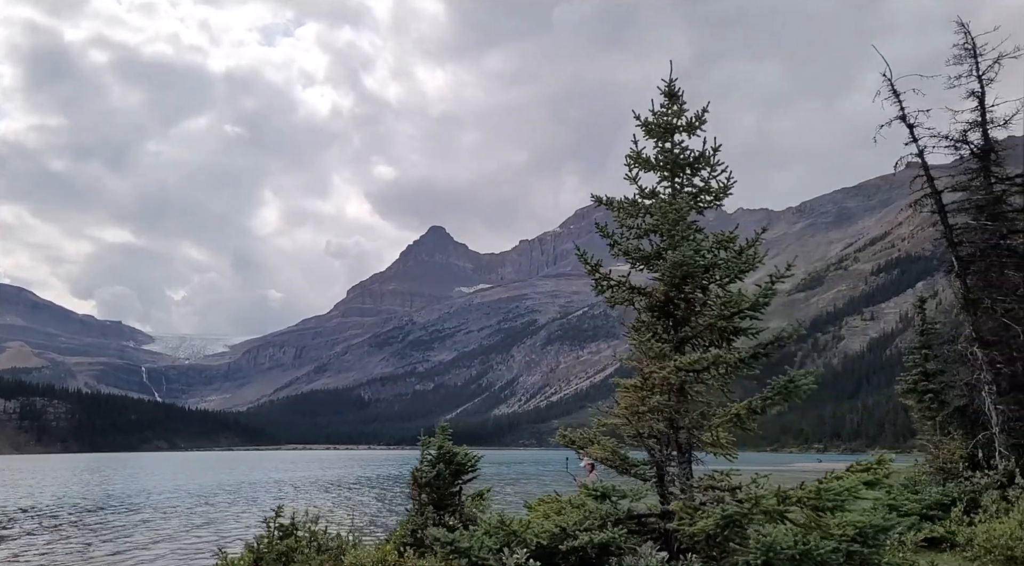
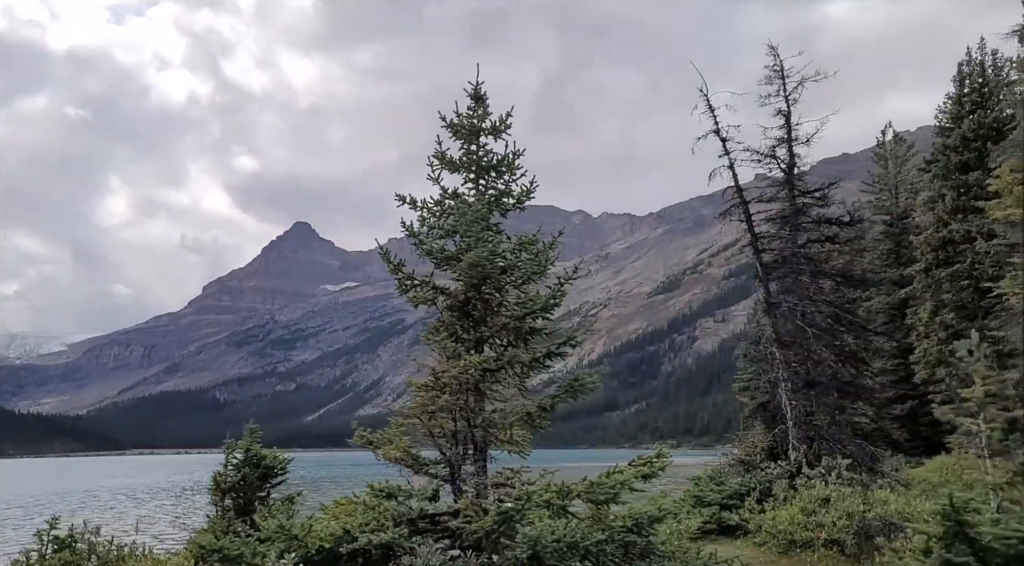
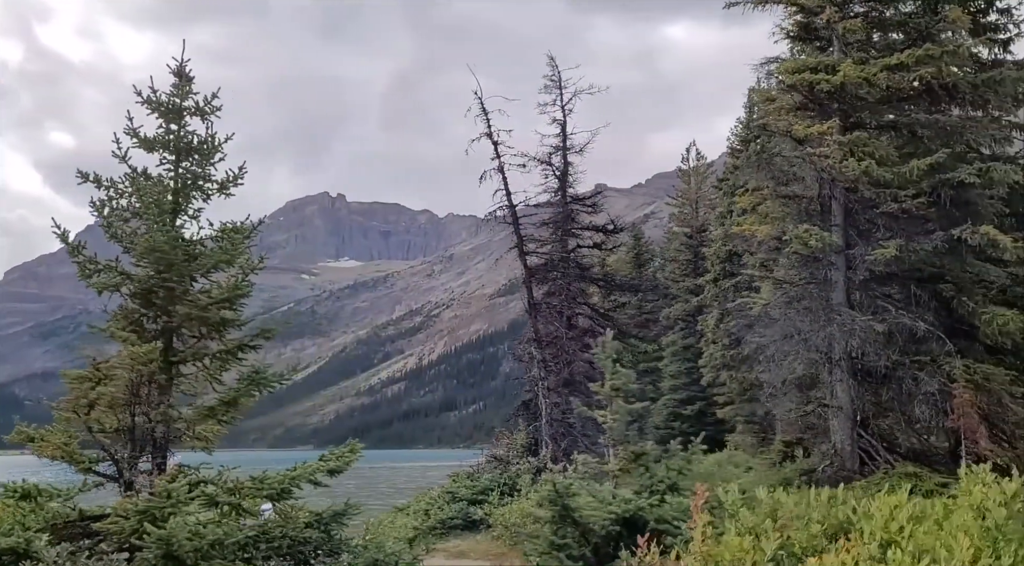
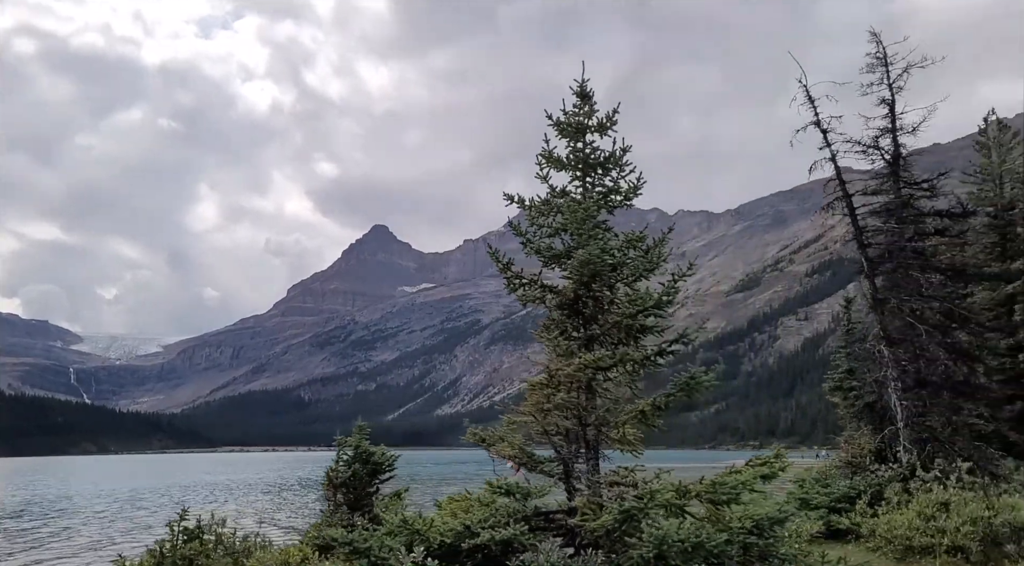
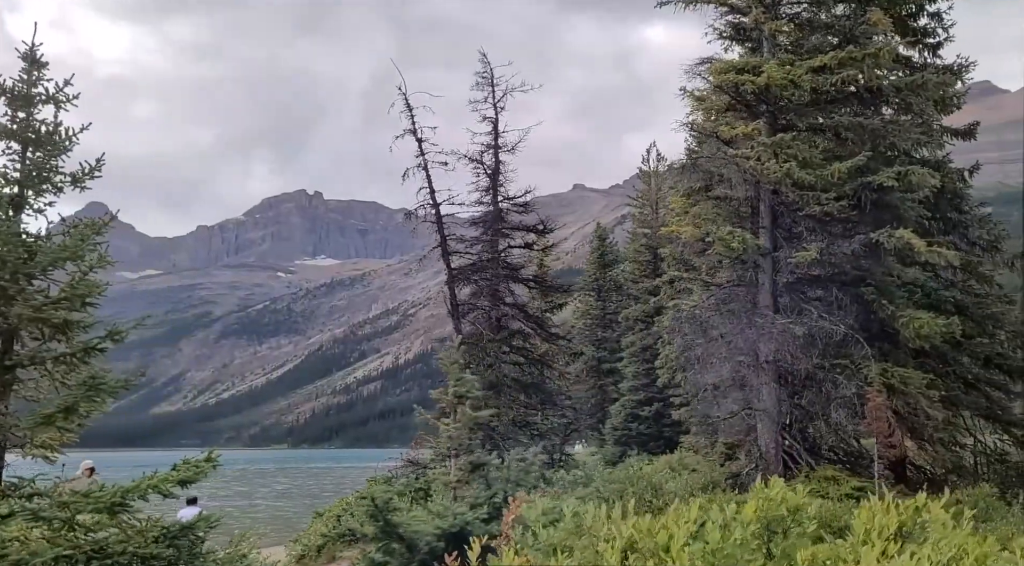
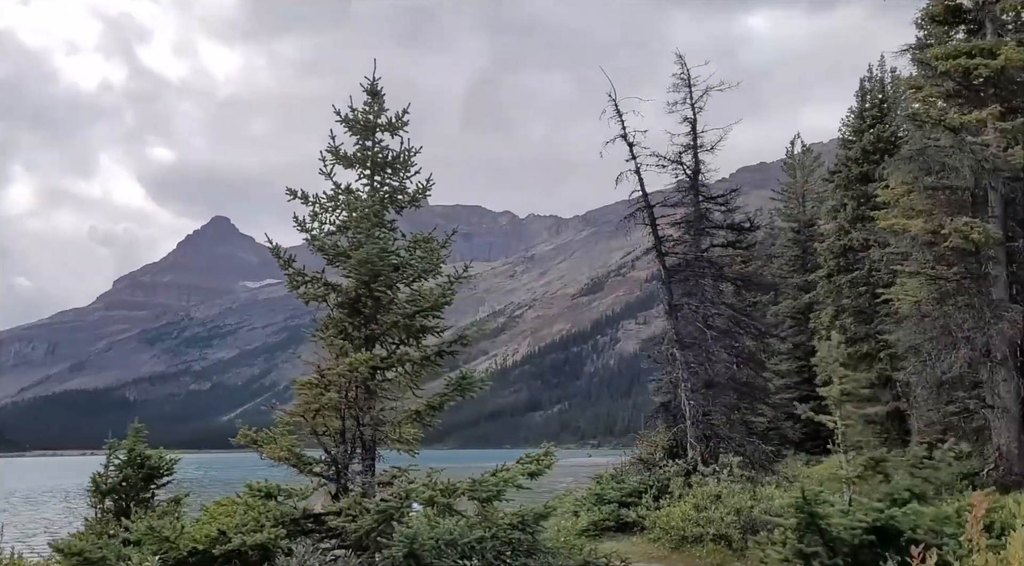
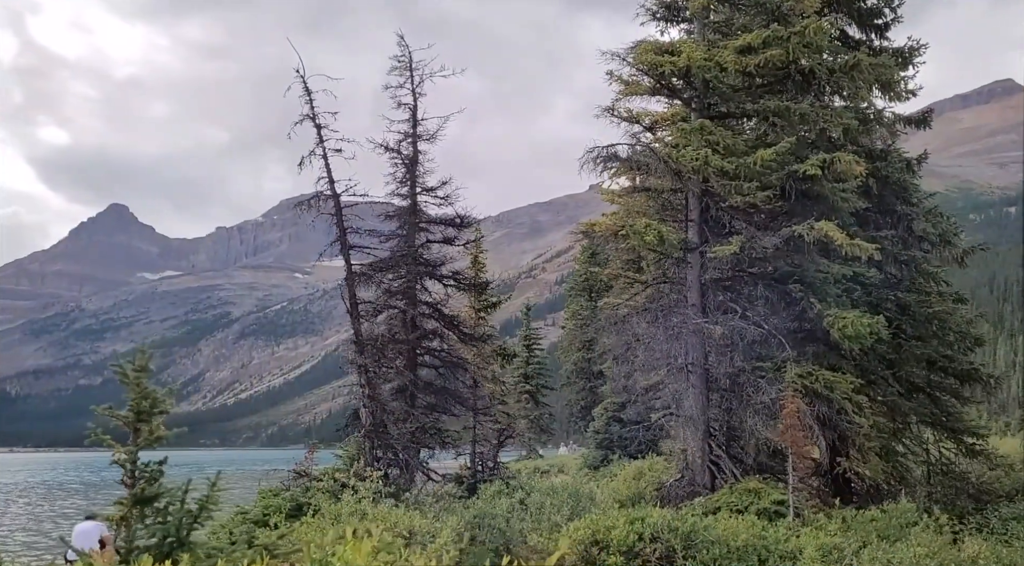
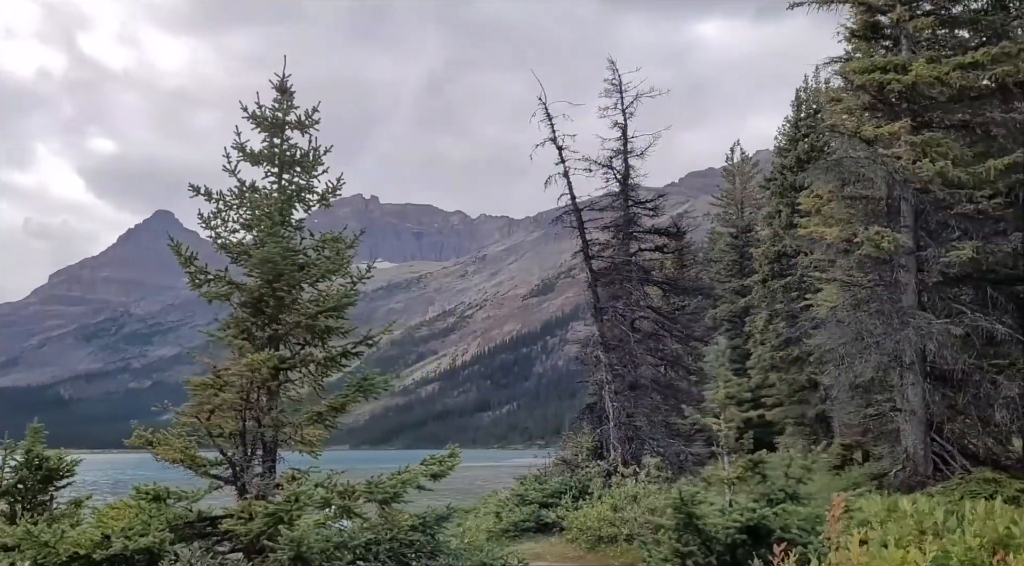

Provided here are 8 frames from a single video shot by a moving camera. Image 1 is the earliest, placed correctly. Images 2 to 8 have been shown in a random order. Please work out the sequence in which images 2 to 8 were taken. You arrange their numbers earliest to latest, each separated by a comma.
4, 2, 6, 8, 3, 5, 7
